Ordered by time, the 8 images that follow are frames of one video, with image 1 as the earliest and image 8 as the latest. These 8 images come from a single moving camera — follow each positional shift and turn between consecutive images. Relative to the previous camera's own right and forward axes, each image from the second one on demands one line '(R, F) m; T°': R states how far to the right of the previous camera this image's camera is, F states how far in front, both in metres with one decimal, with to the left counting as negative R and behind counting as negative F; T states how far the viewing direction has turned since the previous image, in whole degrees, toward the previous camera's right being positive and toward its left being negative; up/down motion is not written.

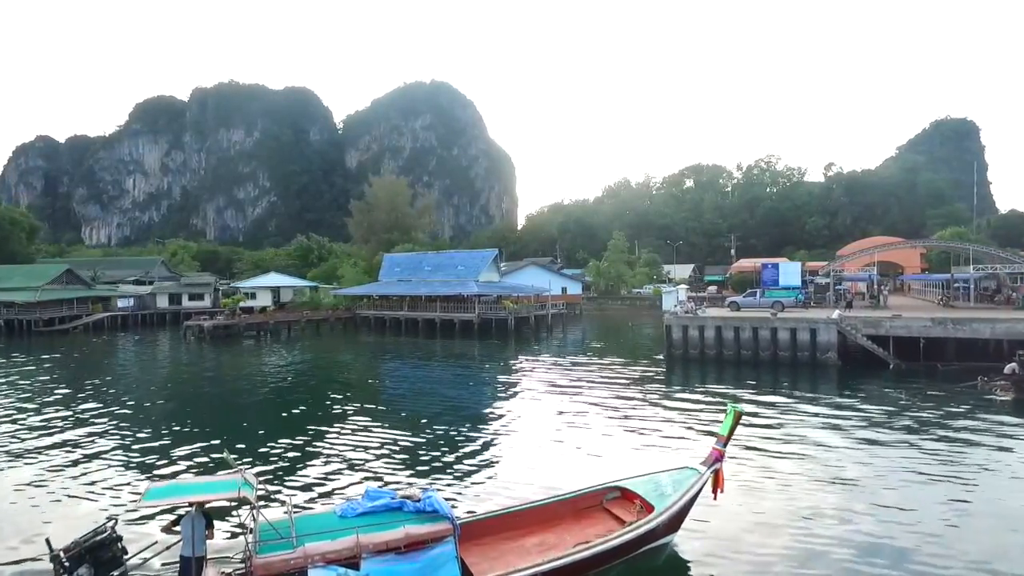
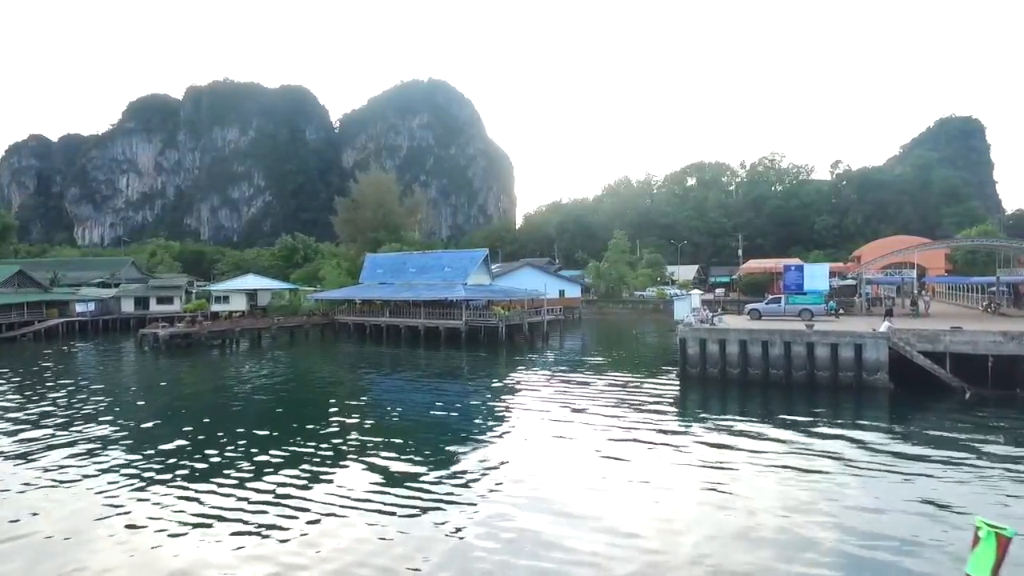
(+0.4, +3.6) m; 0°
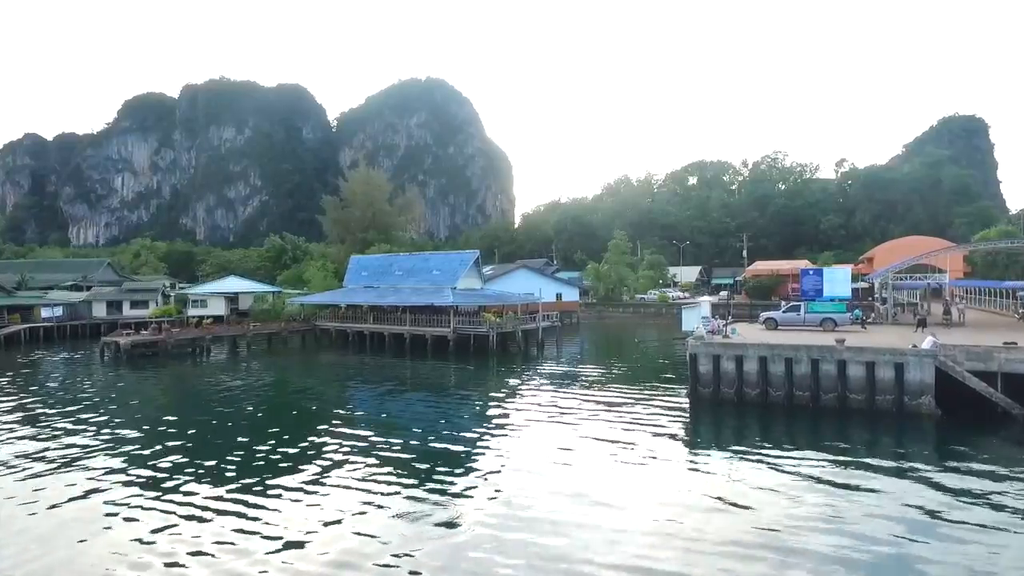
(+0.4, +2.5) m; 0°
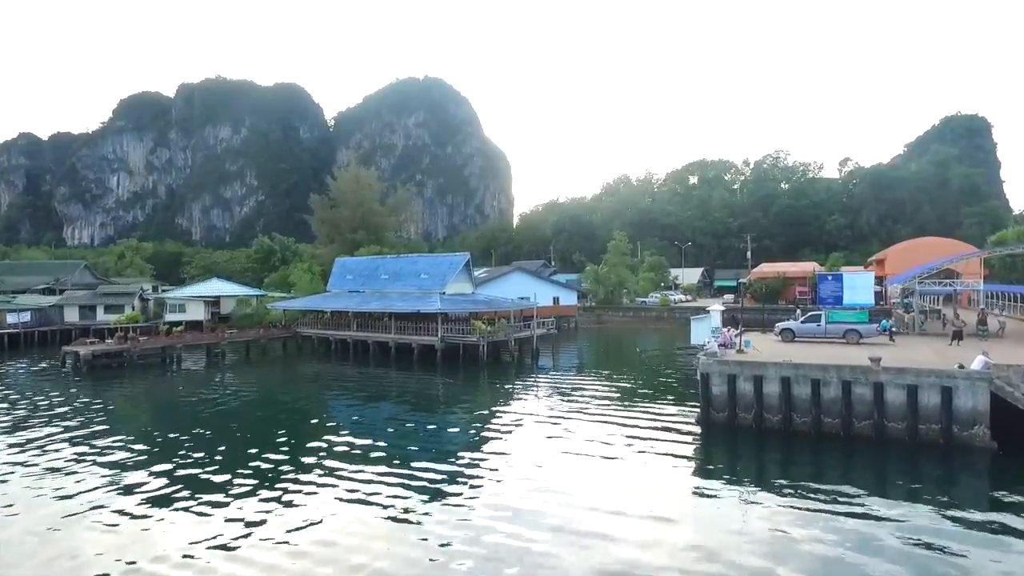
(+0.3, +2.2) m; 0°
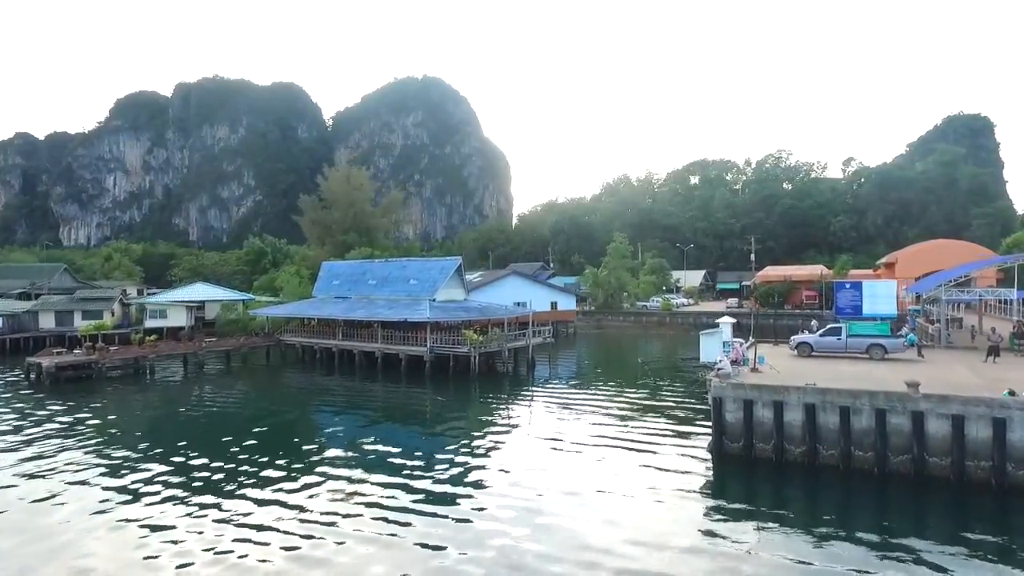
(+0.3, +1.8) m; 0°
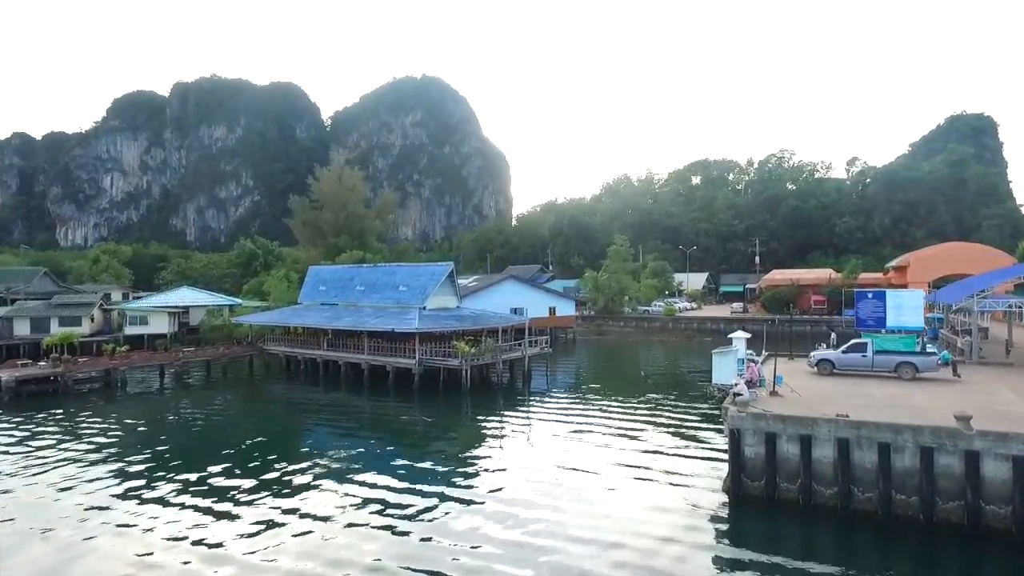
(+0.2, +1.7) m; 0°
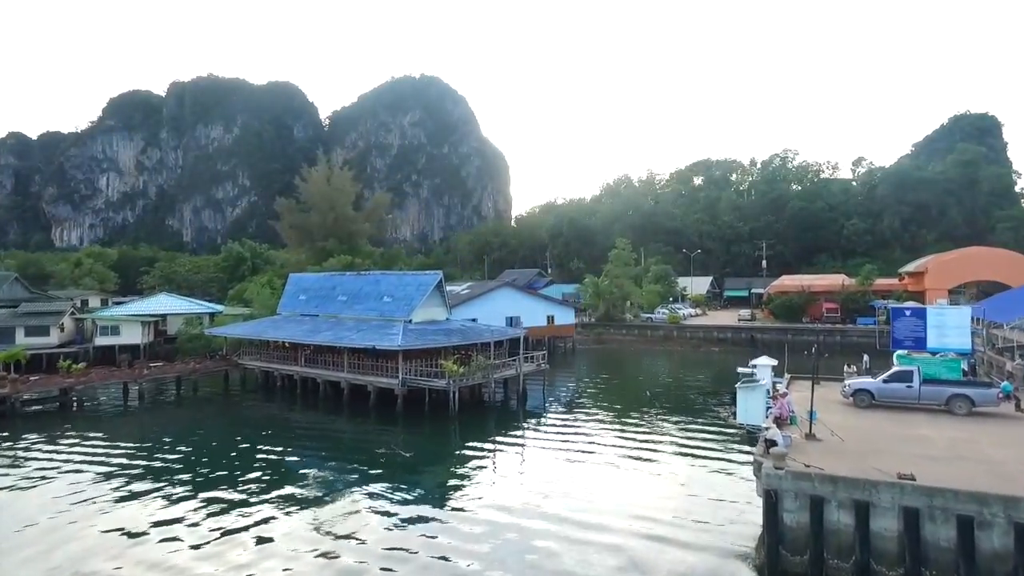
(+0.3, +2.3) m; 0°
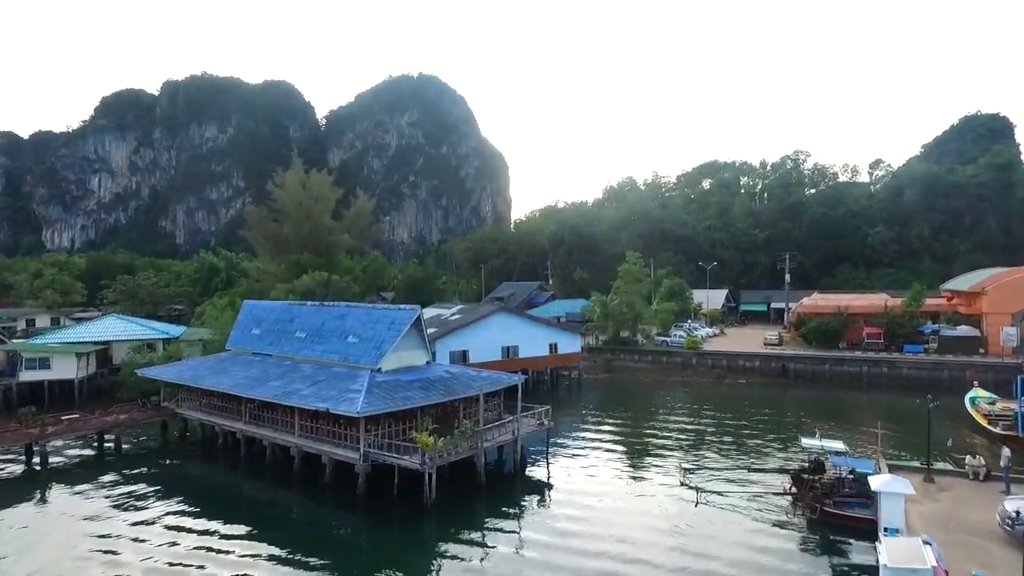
(+0.1, +5.2) m; 0°
